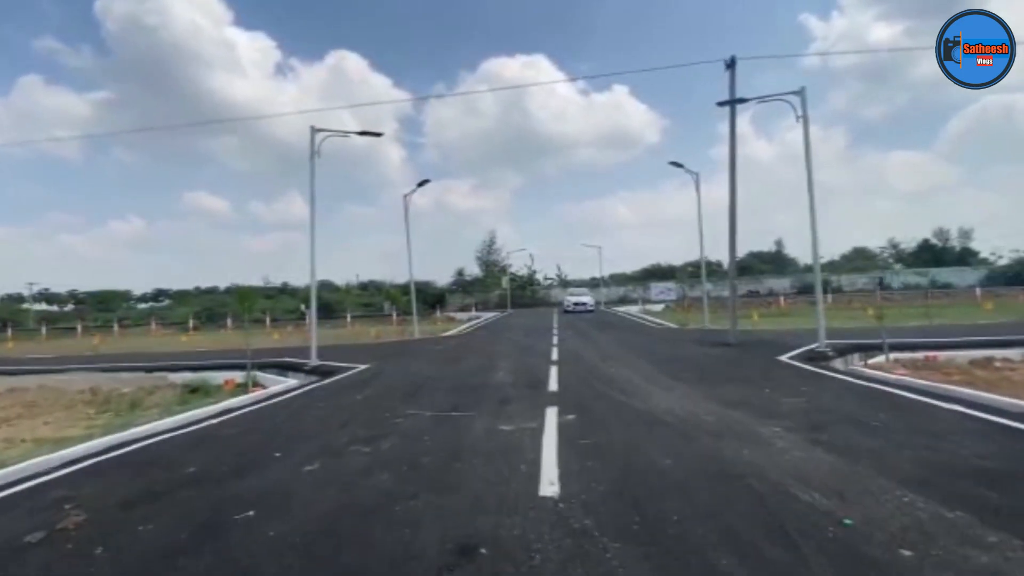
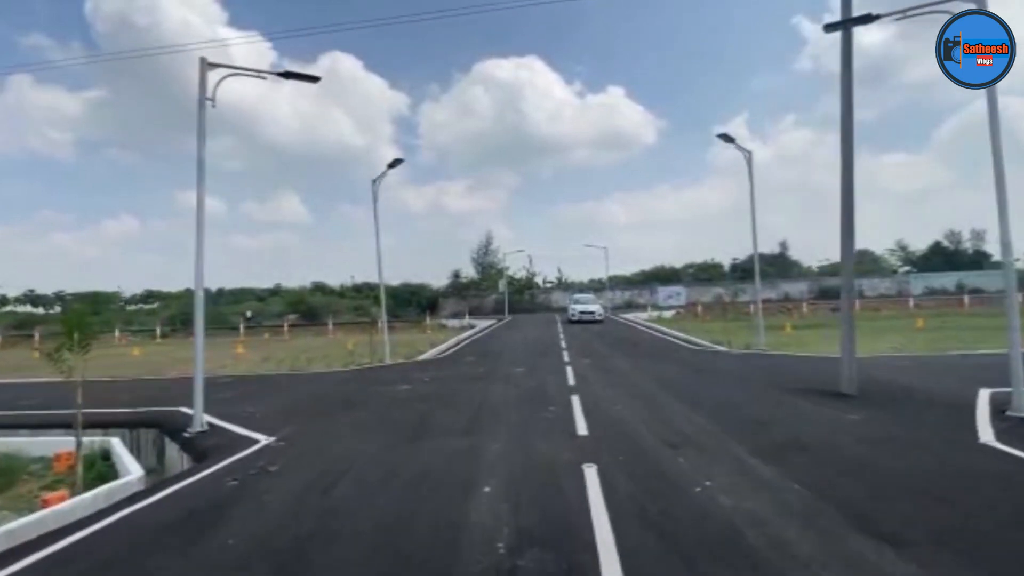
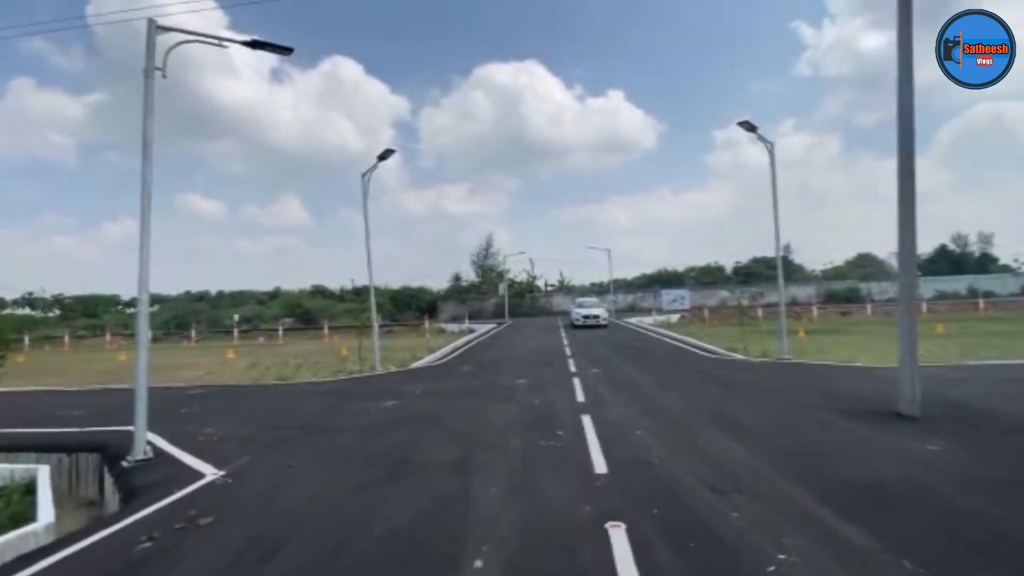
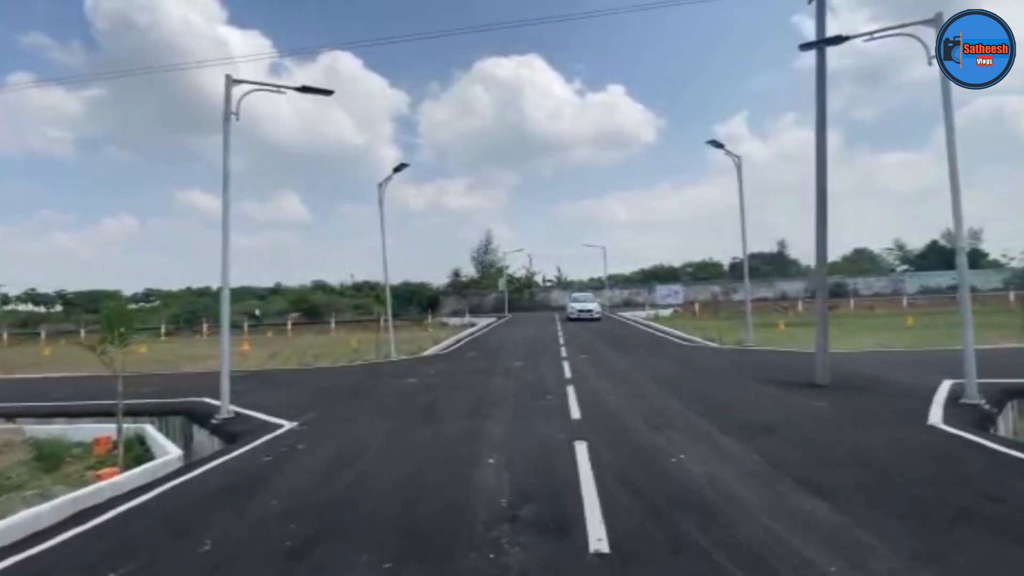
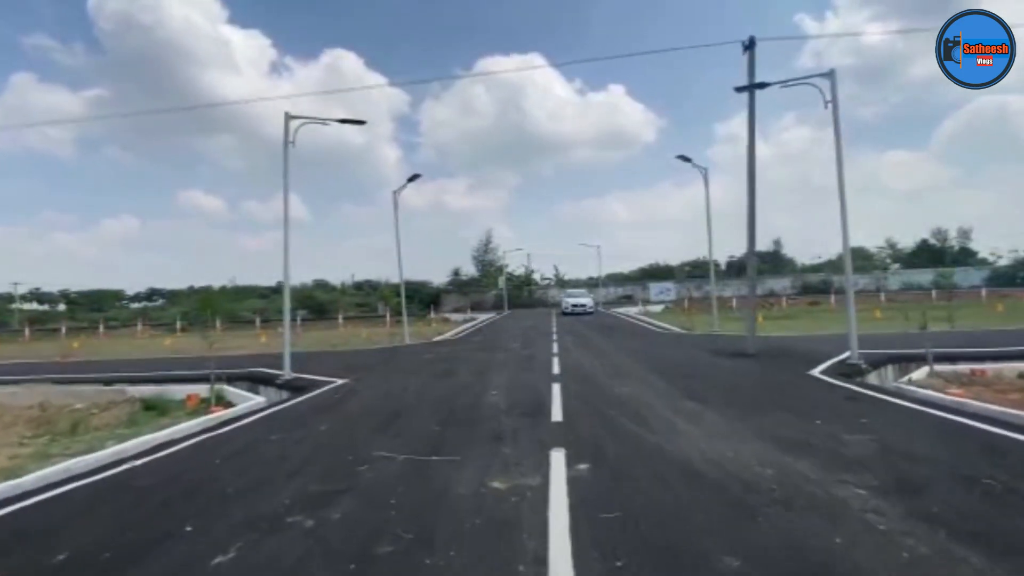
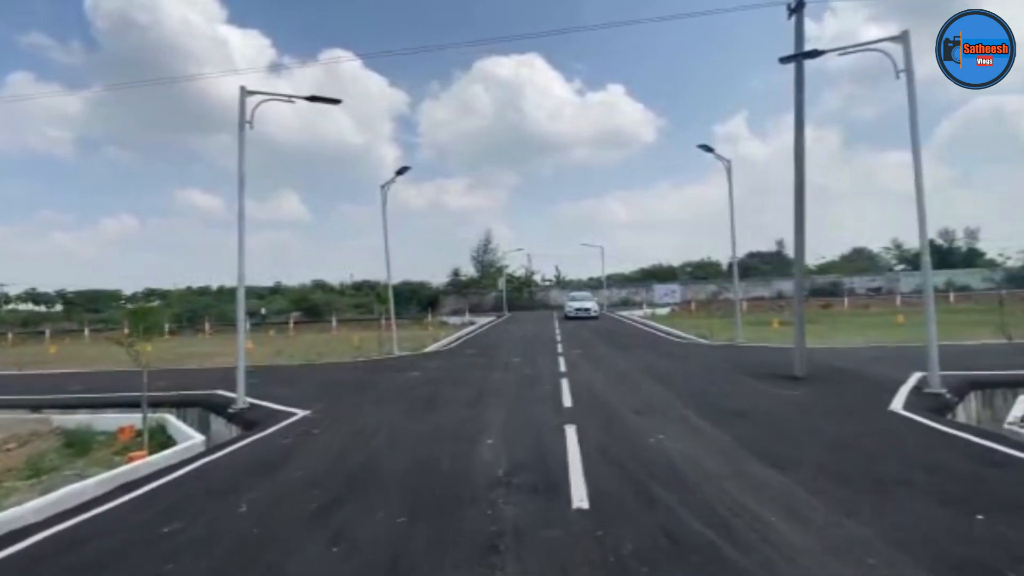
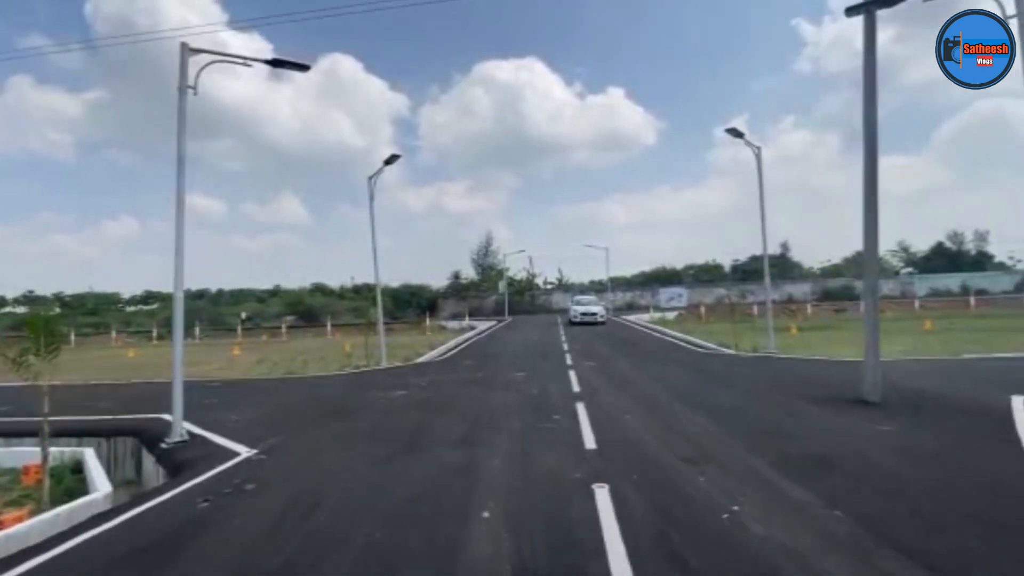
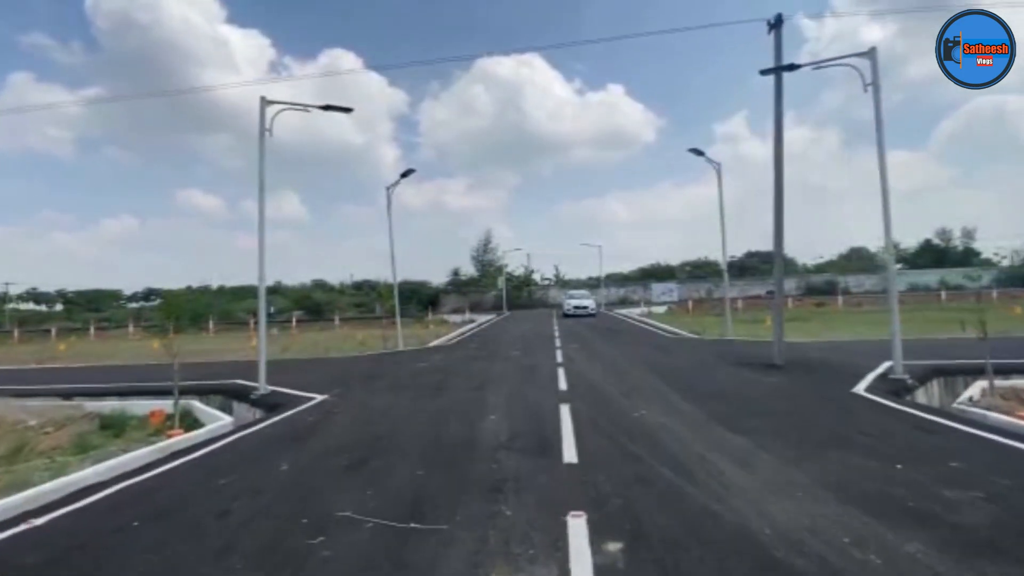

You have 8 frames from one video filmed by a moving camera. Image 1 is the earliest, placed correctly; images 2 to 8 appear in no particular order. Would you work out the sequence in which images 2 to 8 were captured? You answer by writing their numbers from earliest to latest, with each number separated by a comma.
5, 8, 6, 4, 2, 7, 3
